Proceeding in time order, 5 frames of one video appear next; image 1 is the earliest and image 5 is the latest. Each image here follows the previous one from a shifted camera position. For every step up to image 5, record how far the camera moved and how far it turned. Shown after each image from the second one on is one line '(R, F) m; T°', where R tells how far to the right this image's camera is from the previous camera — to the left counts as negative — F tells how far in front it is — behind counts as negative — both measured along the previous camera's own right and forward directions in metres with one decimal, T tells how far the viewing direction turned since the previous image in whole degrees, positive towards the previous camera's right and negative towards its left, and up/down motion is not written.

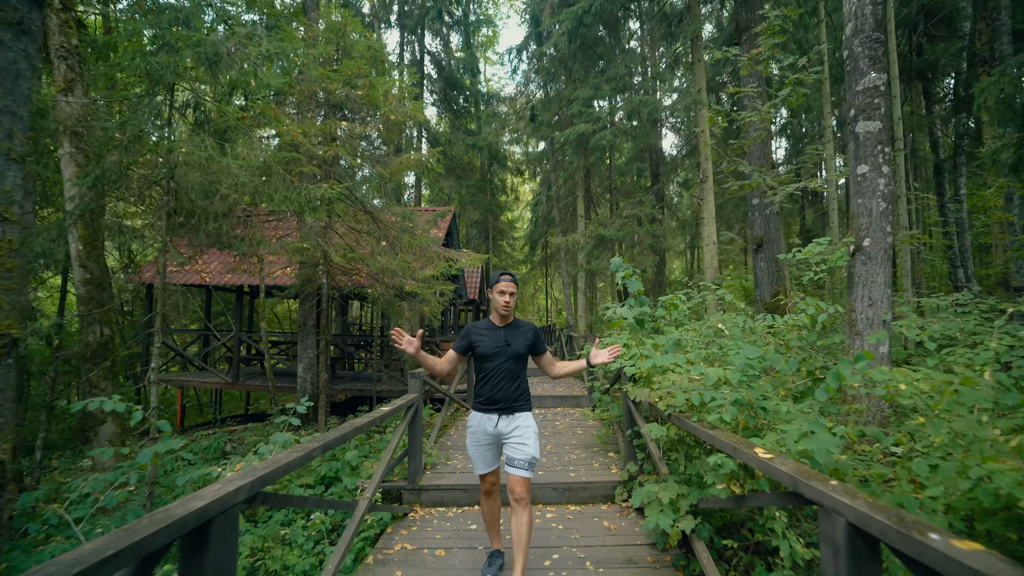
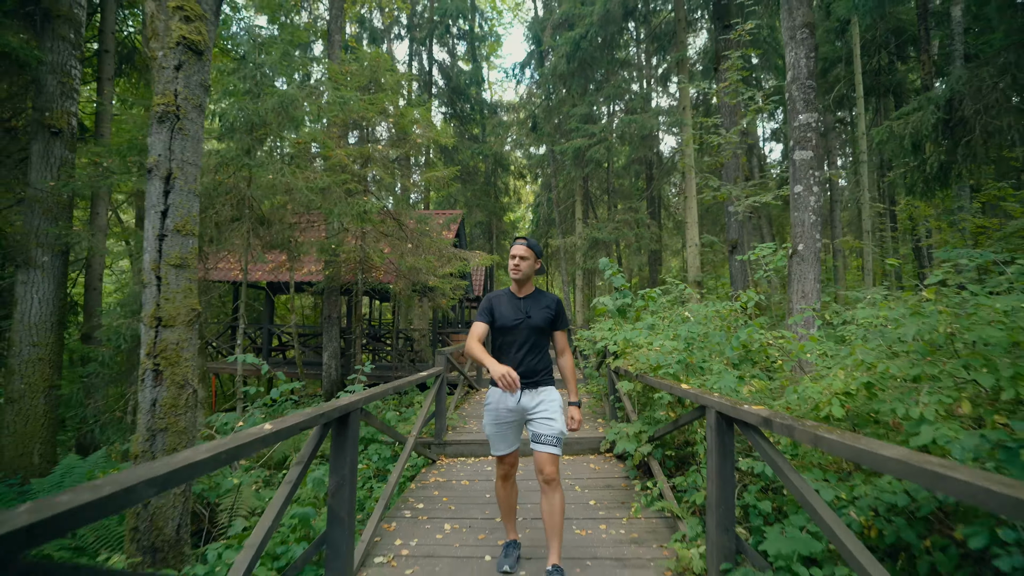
(-0.1, -1.3) m; 0°
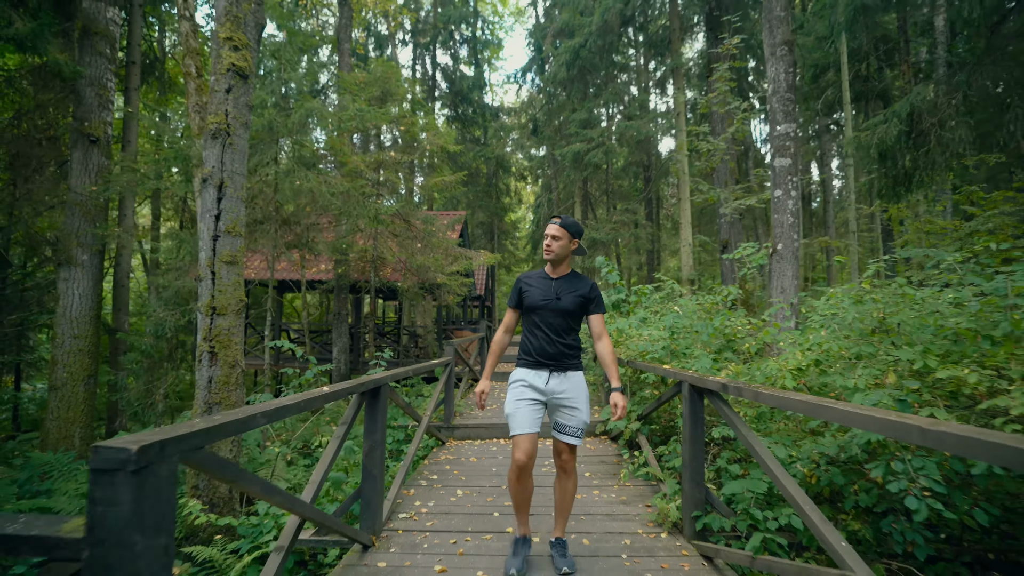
(0.0, -0.6) m; 0°
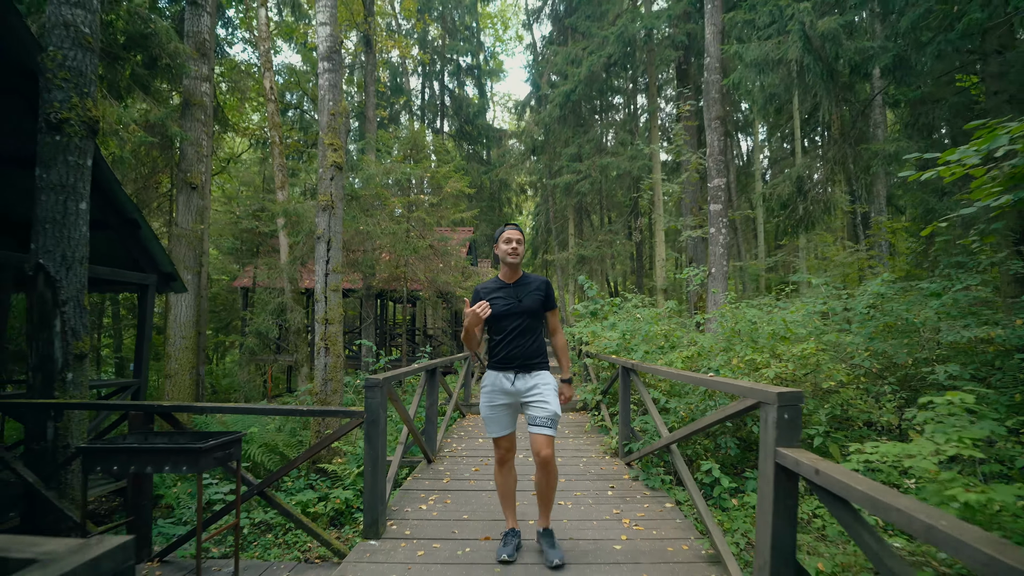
(0.0, -2.3) m; 0°
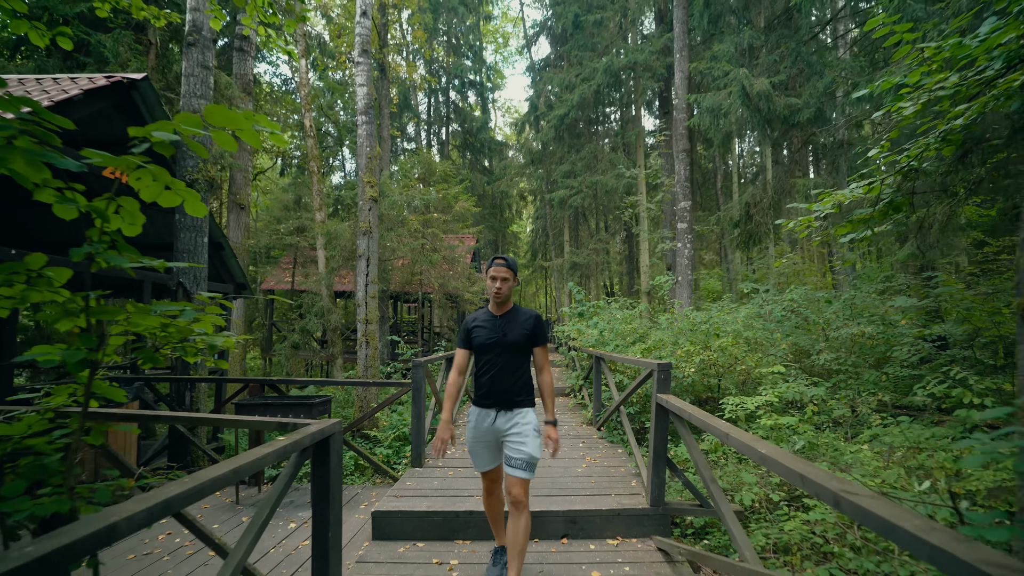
(0.0, -1.7) m; 0°
